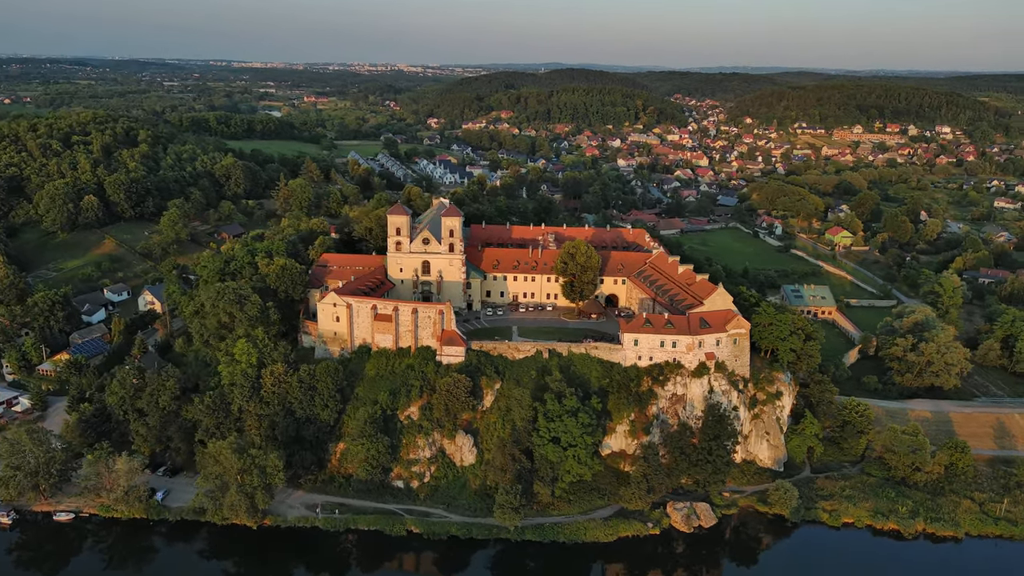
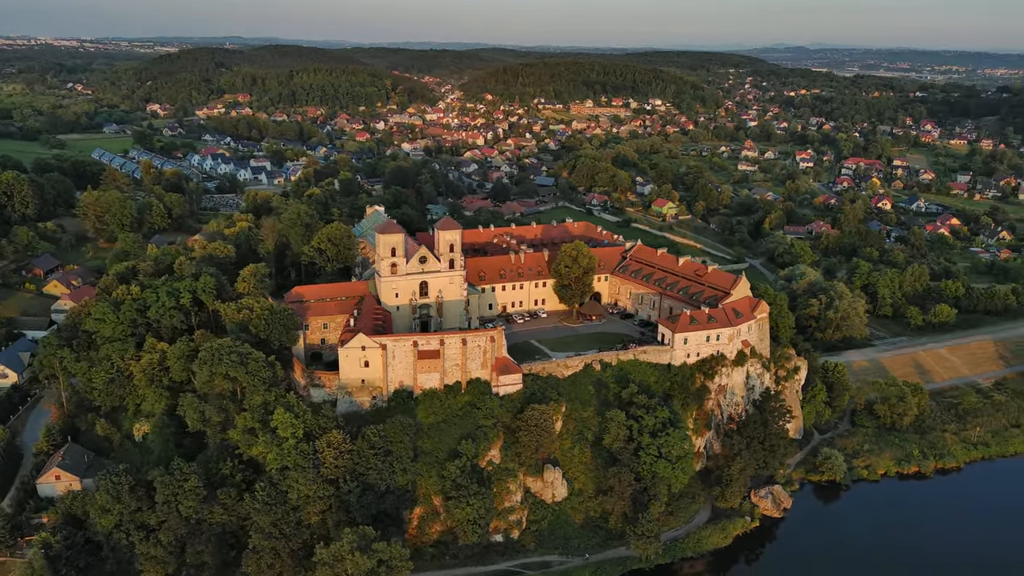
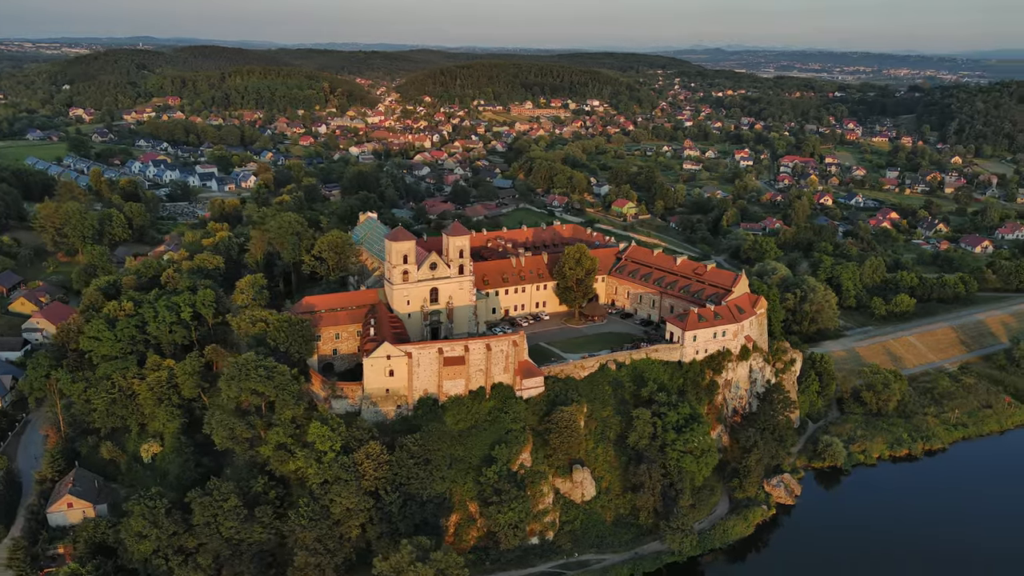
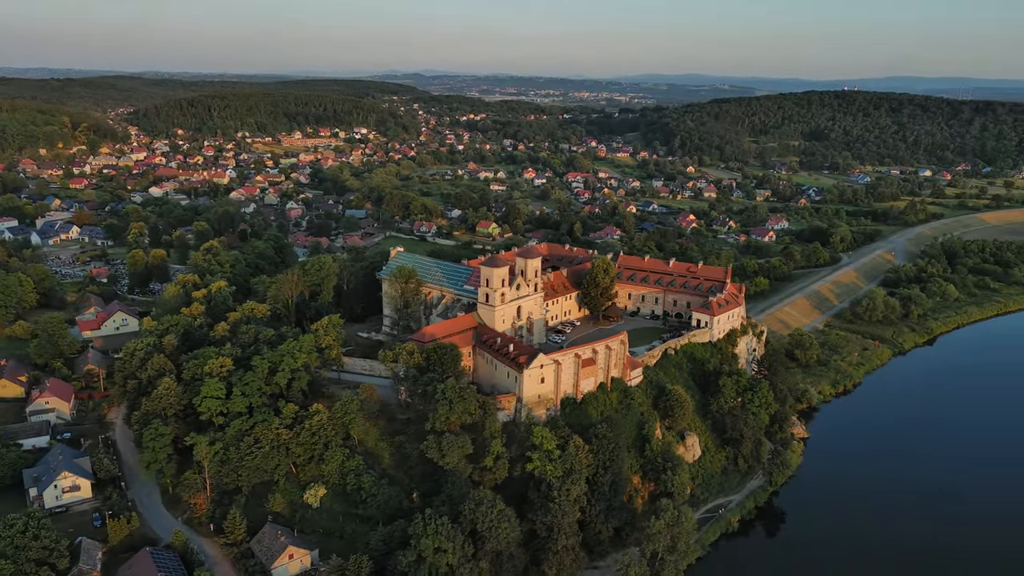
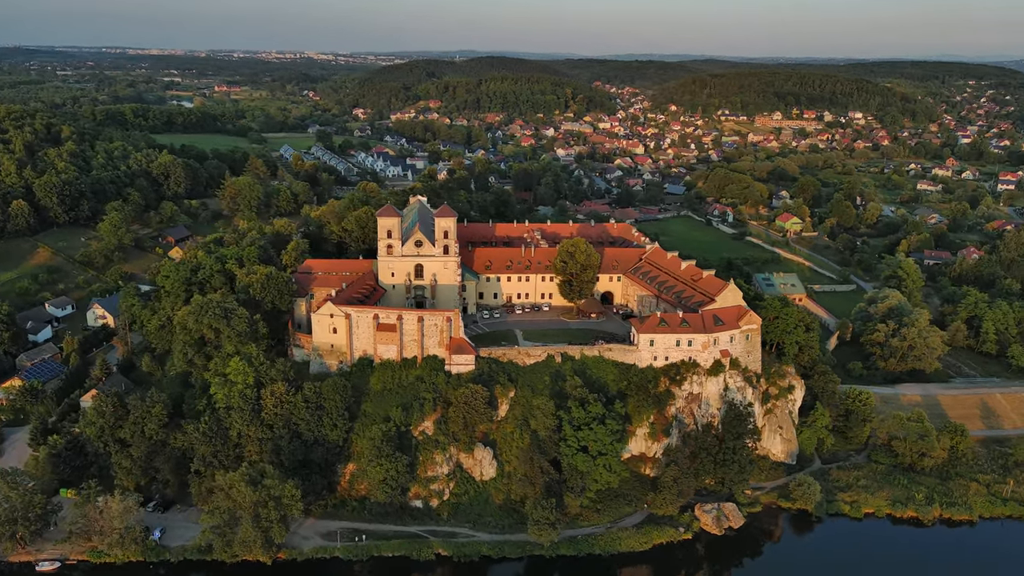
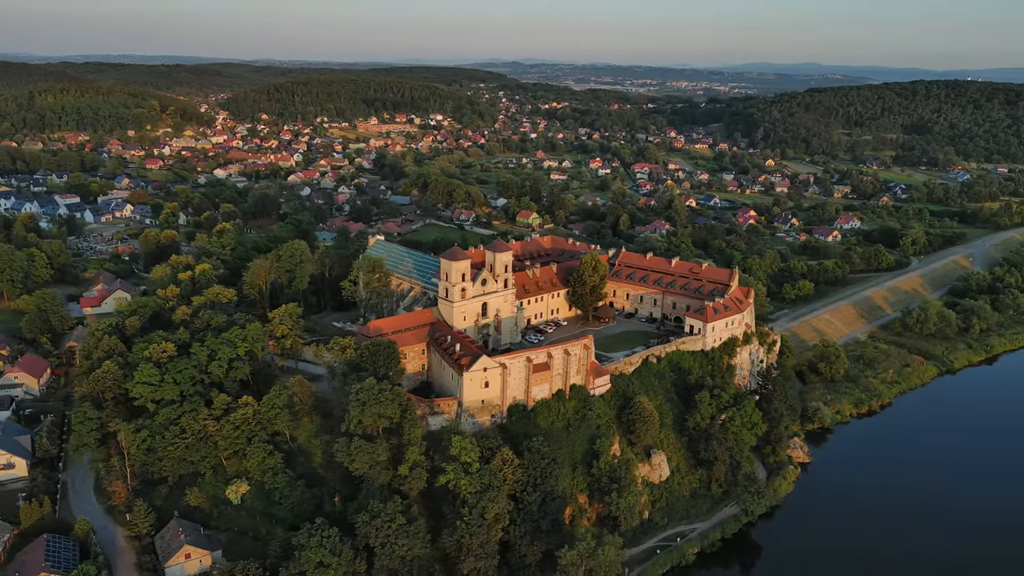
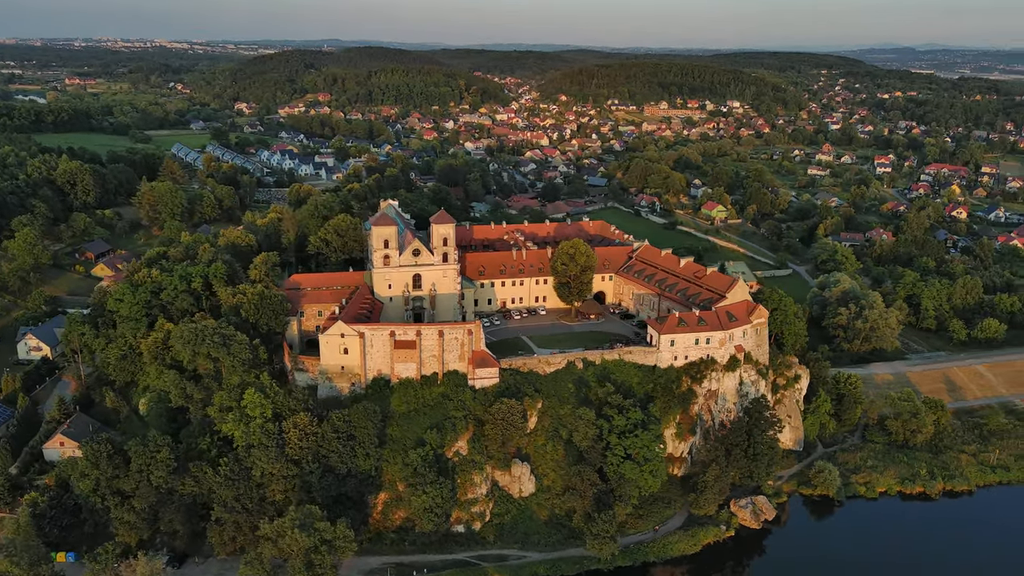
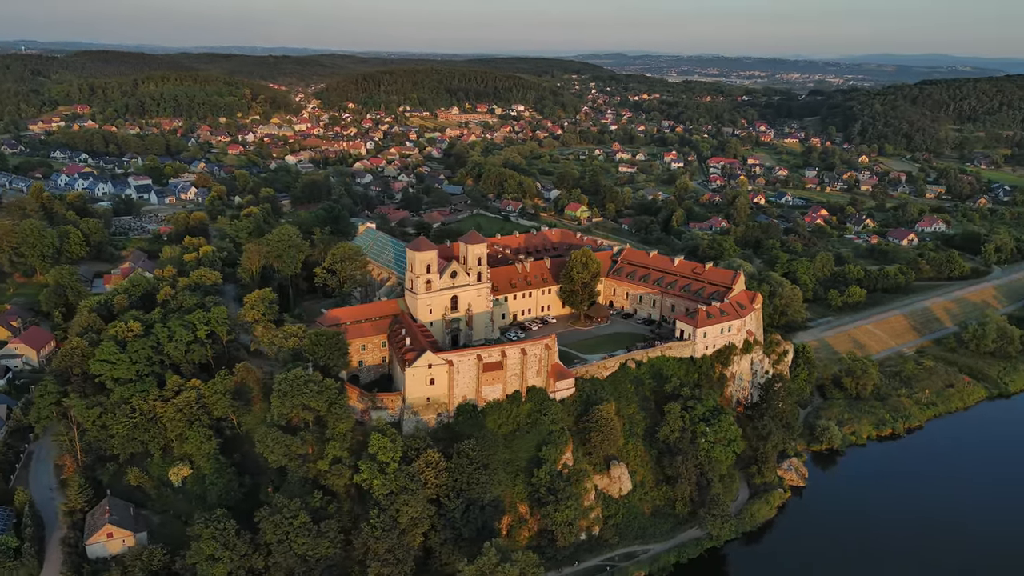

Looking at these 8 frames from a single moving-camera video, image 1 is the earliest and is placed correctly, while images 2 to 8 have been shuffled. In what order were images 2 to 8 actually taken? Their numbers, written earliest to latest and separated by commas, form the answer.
5, 7, 2, 3, 8, 6, 4
